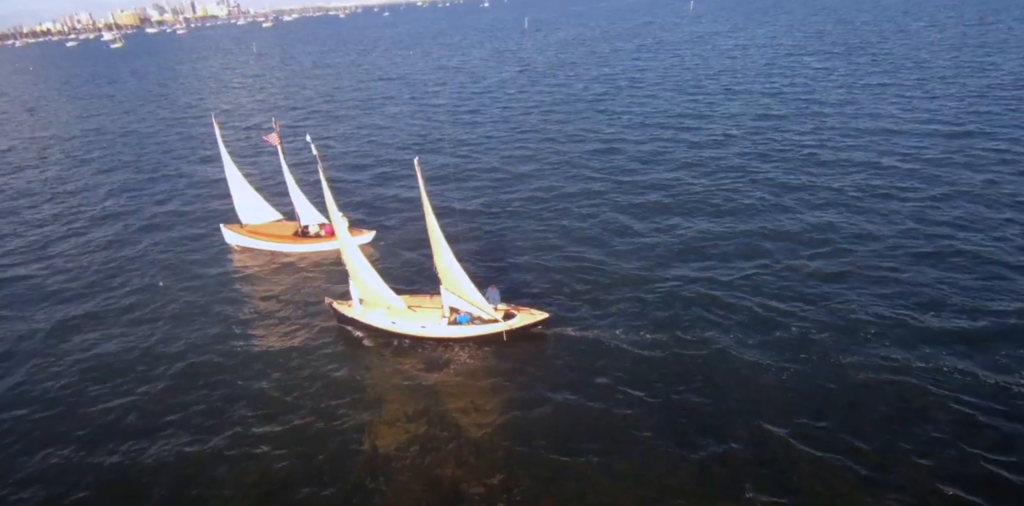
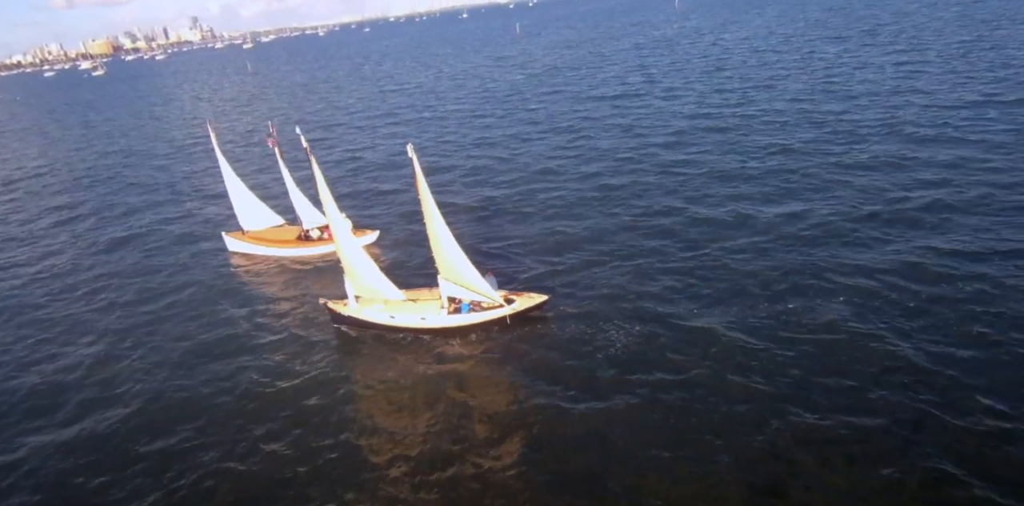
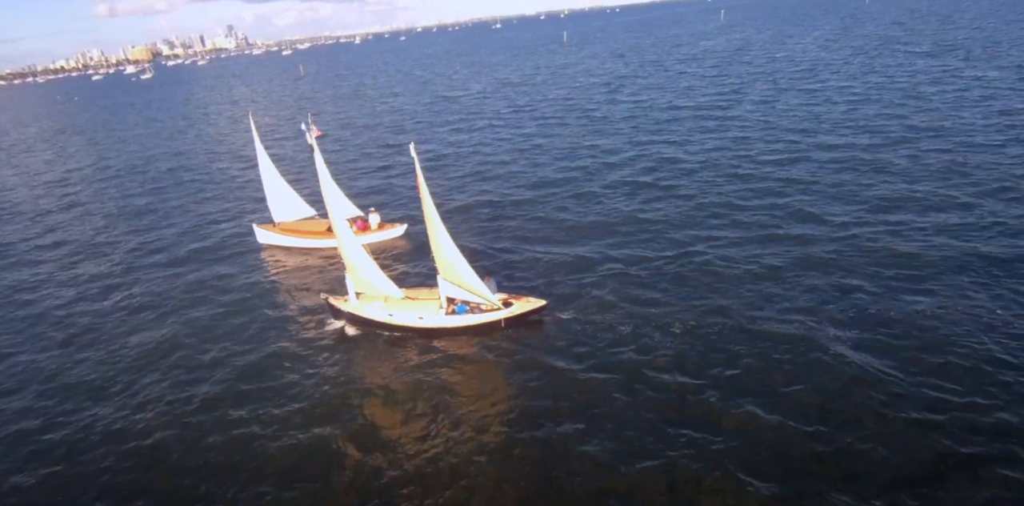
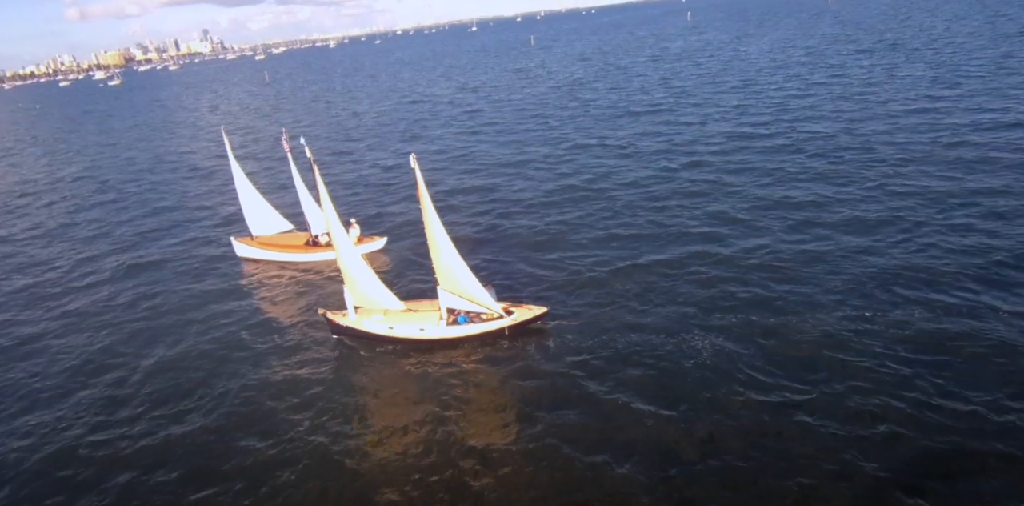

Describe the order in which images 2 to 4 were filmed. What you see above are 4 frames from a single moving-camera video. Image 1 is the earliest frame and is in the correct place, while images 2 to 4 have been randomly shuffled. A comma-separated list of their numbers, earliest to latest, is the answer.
2, 4, 3
